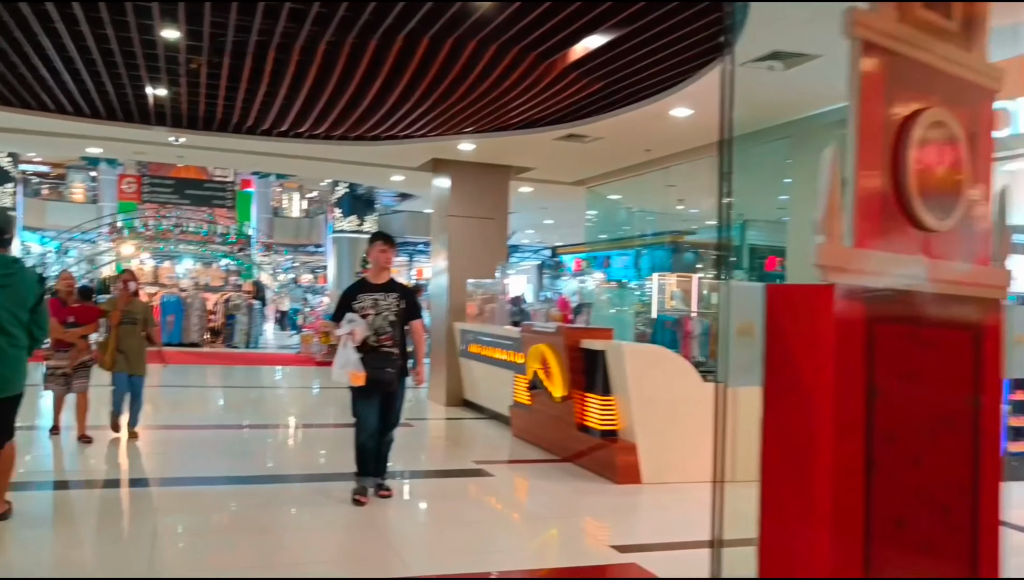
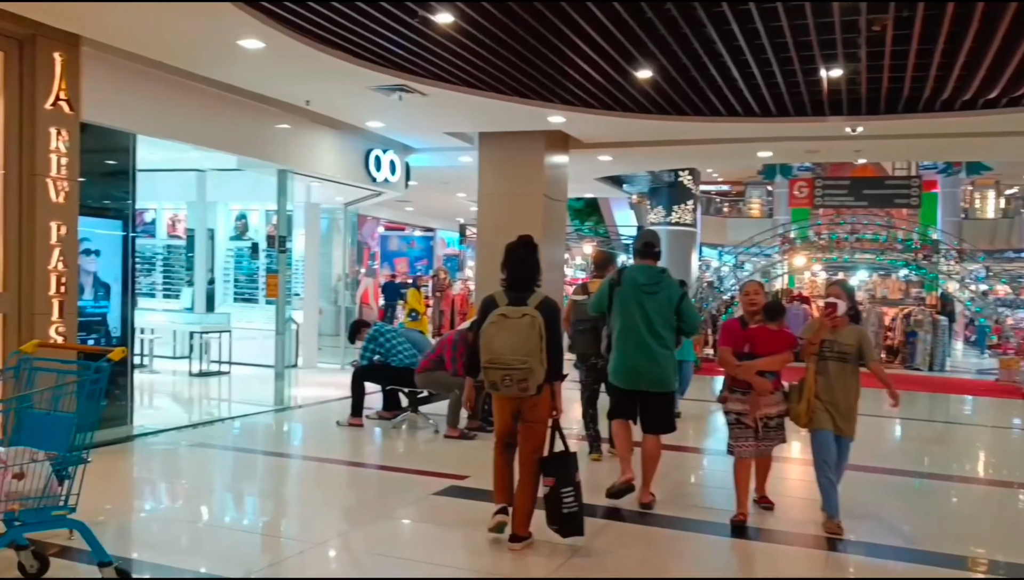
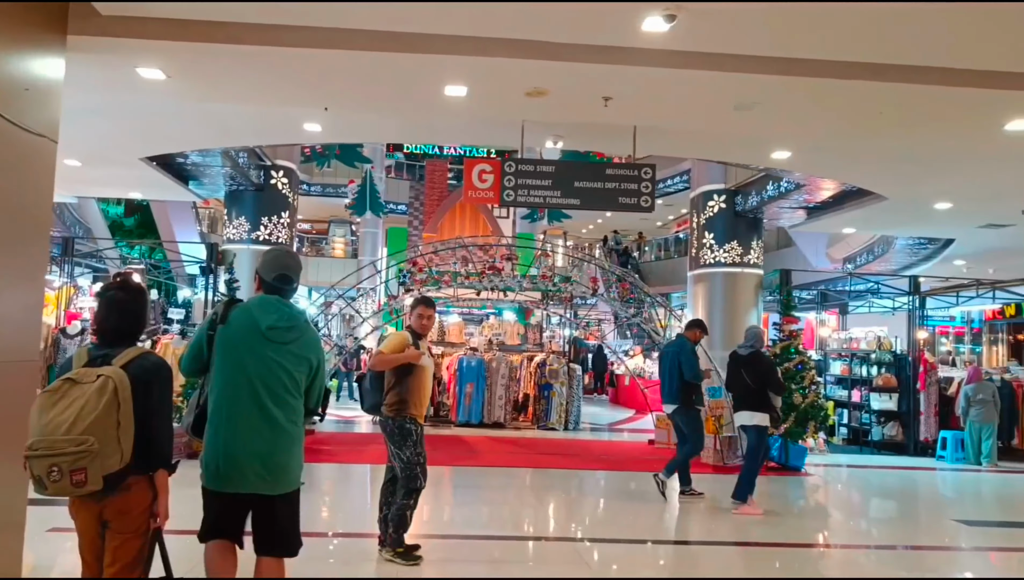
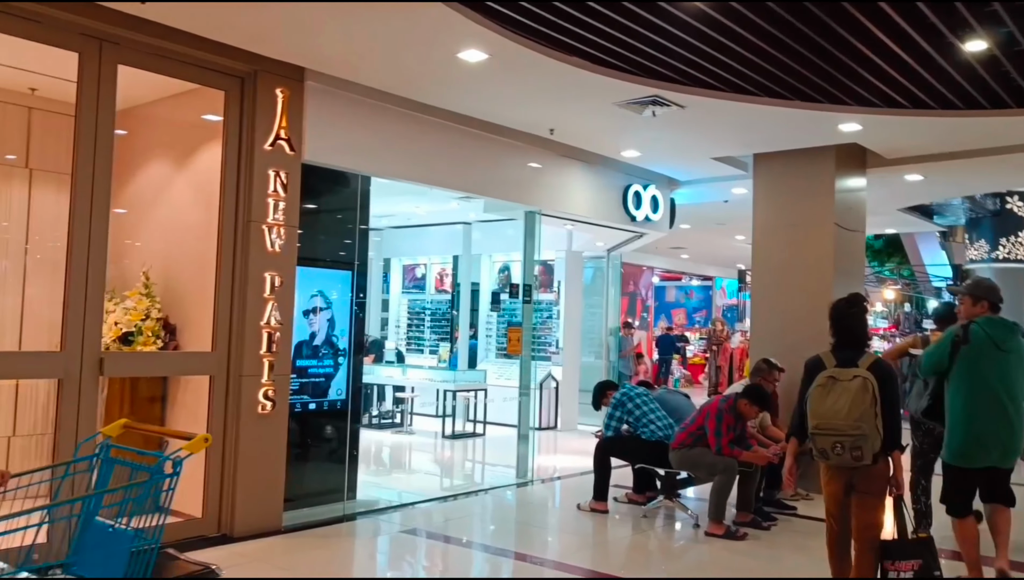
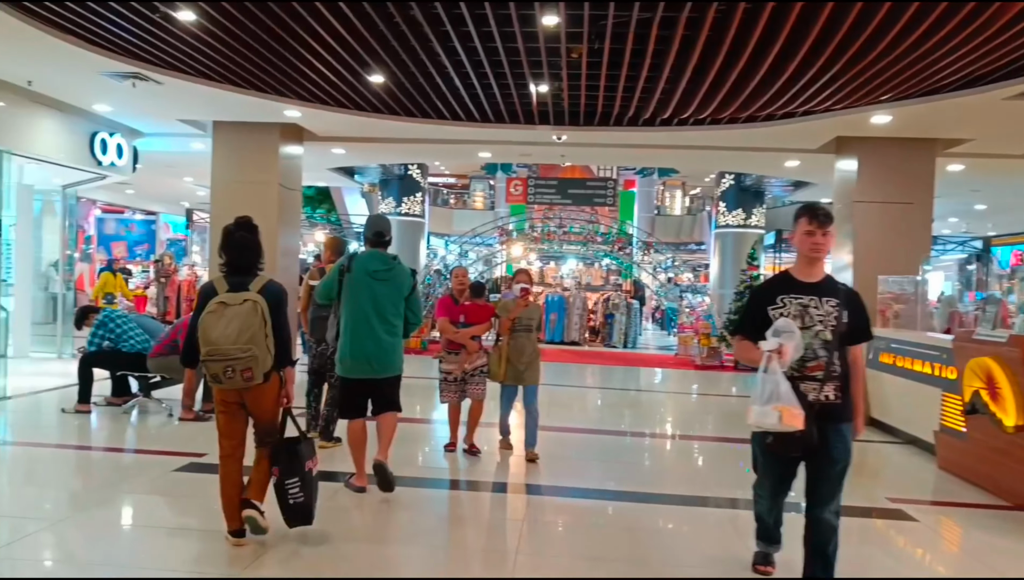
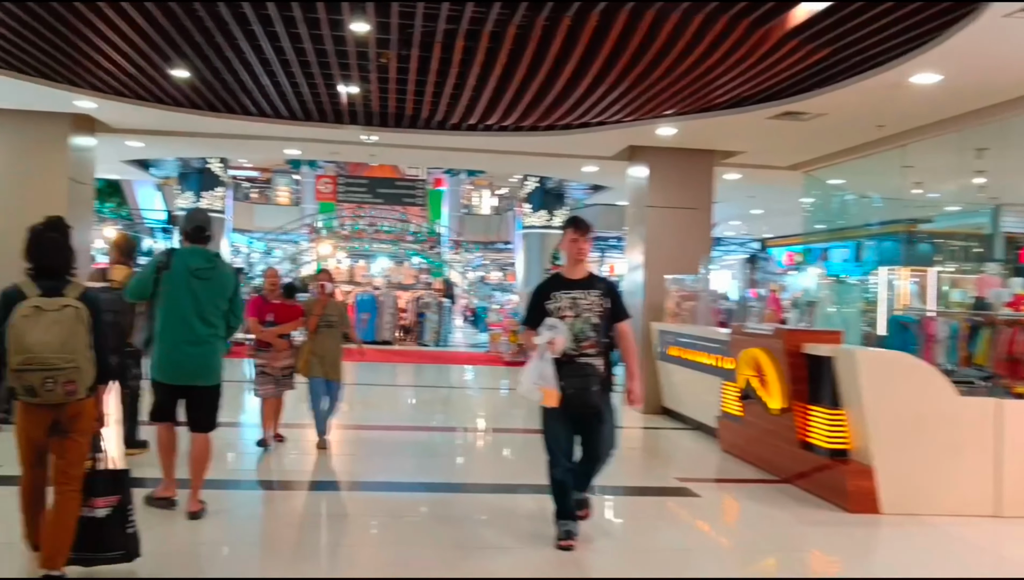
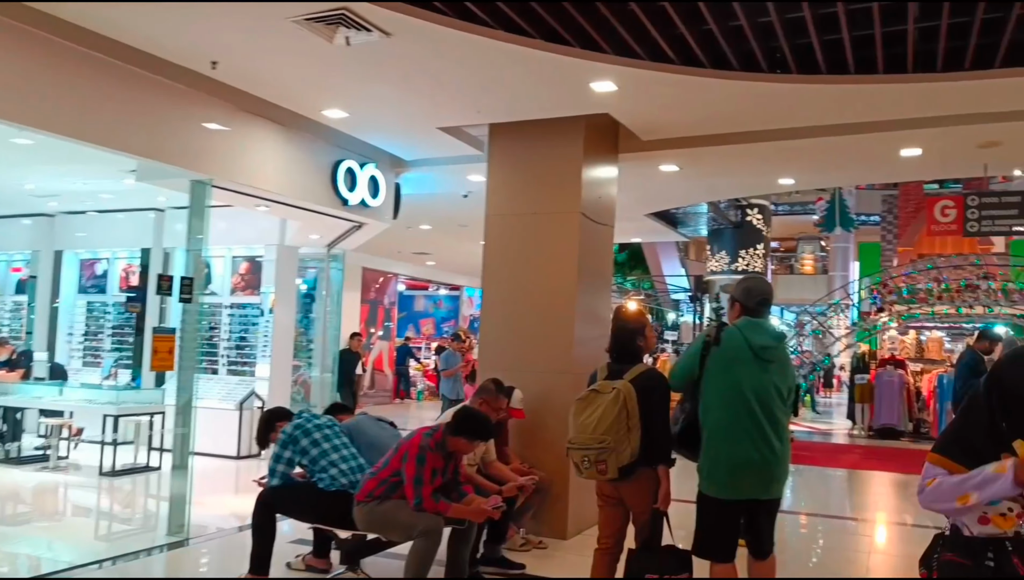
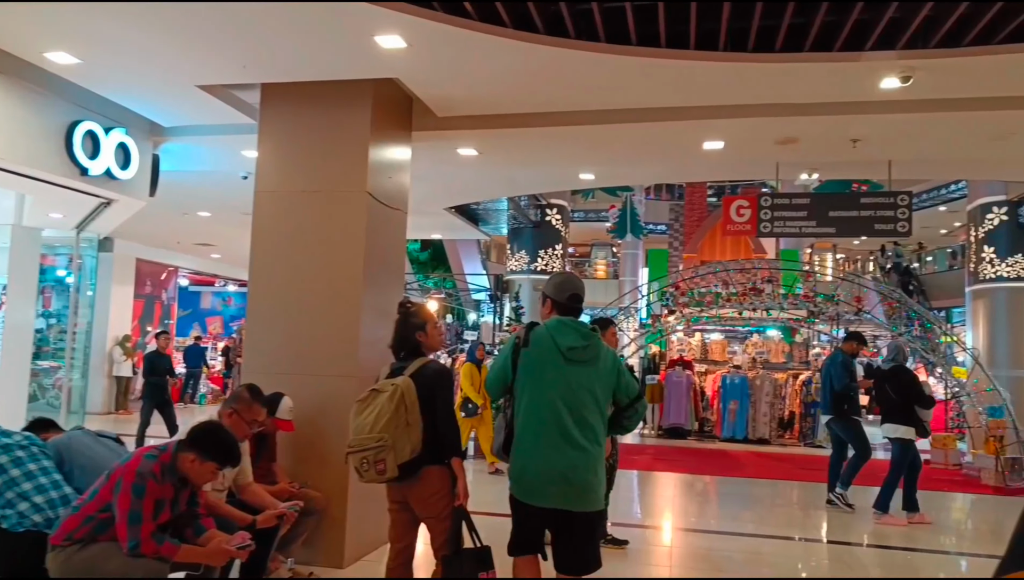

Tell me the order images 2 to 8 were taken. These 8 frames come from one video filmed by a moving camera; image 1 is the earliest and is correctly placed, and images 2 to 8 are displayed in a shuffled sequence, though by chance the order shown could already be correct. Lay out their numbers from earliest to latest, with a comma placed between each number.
6, 5, 2, 4, 7, 8, 3
